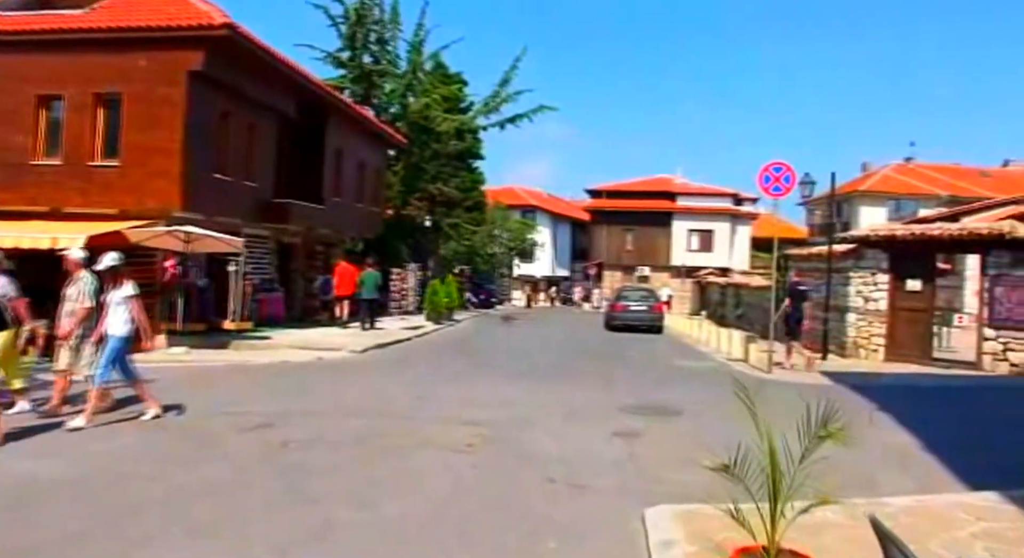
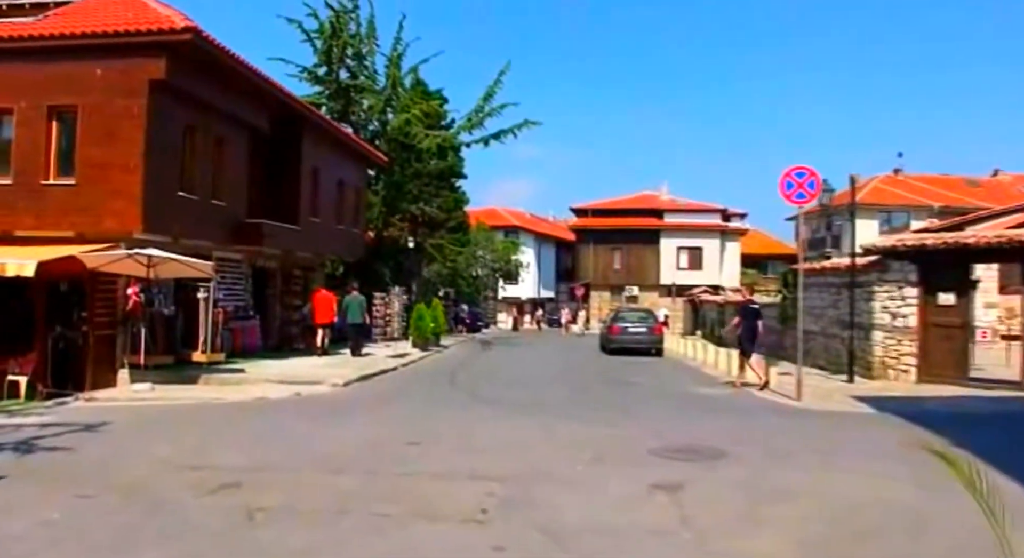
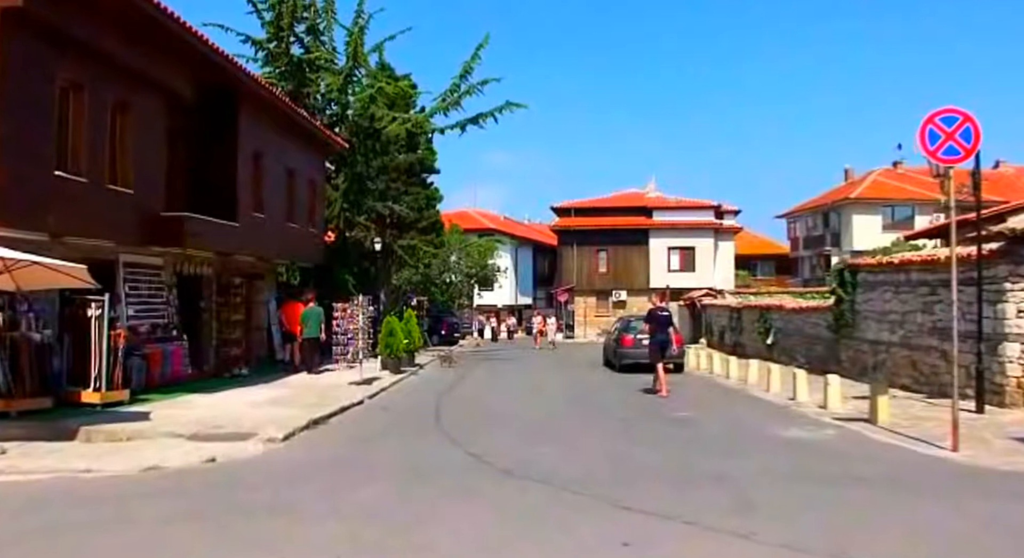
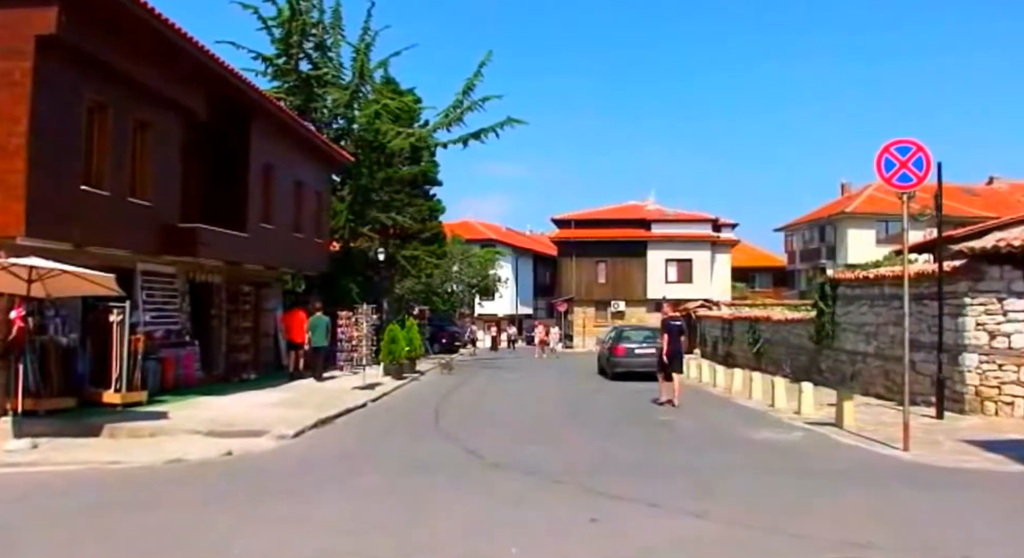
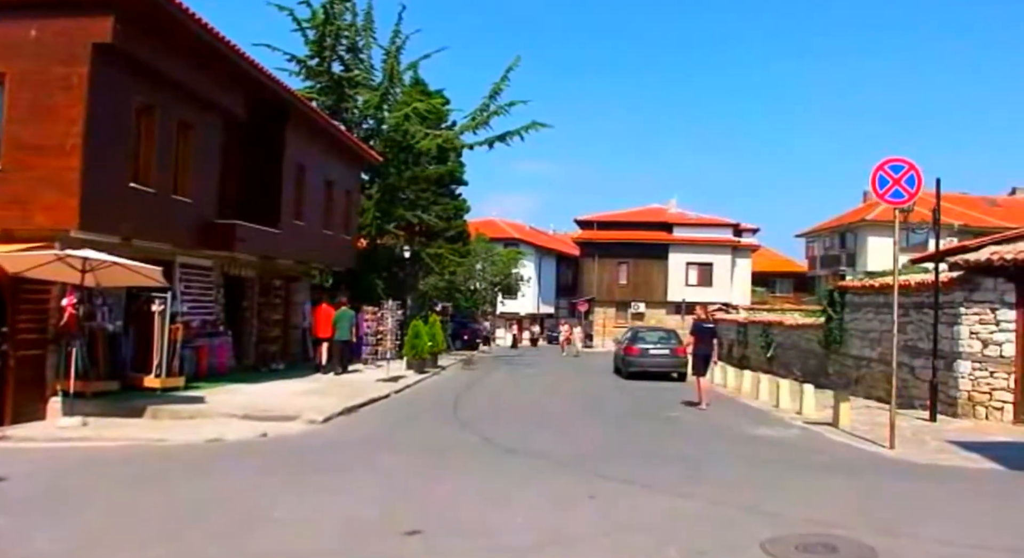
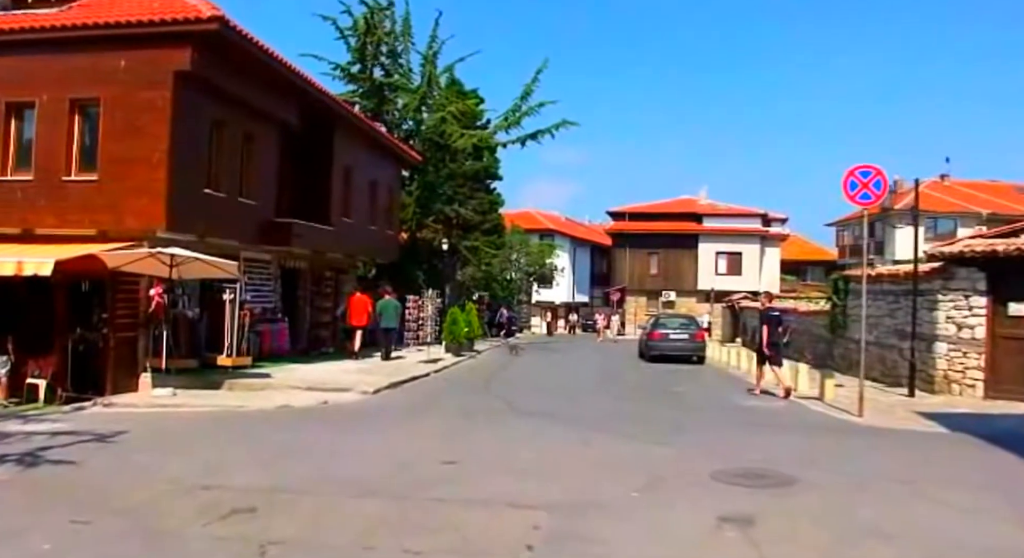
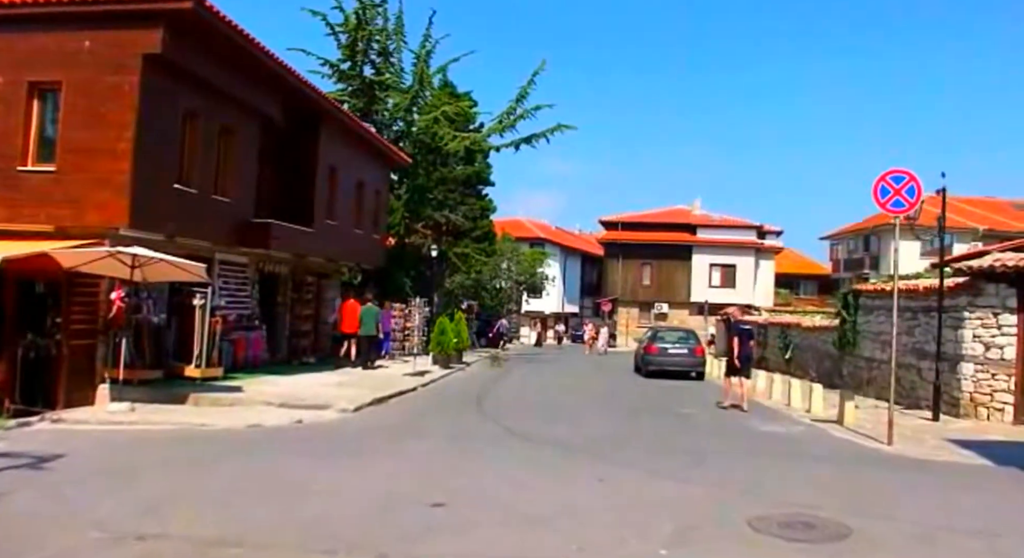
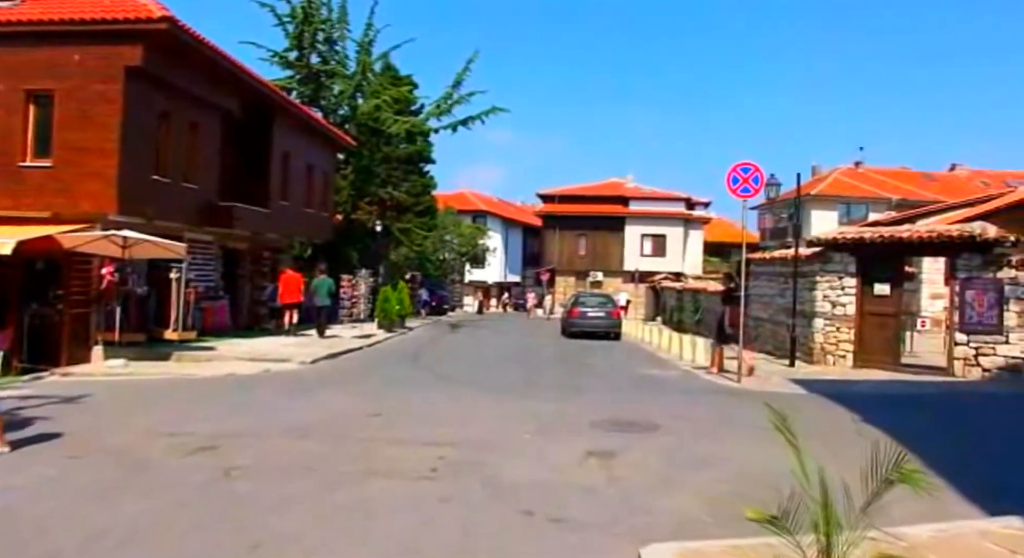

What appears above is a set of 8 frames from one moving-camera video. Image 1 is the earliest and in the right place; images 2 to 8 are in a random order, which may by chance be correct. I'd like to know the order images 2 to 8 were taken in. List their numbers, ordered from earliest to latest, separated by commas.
8, 2, 6, 7, 5, 4, 3
